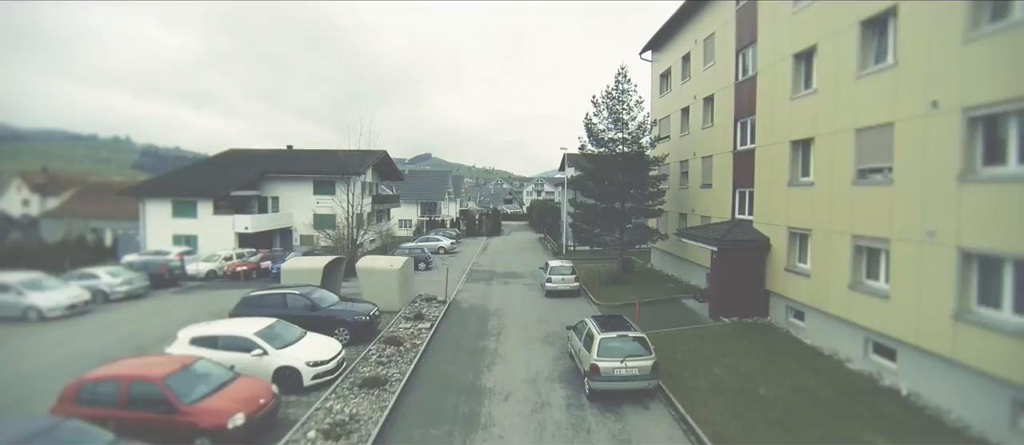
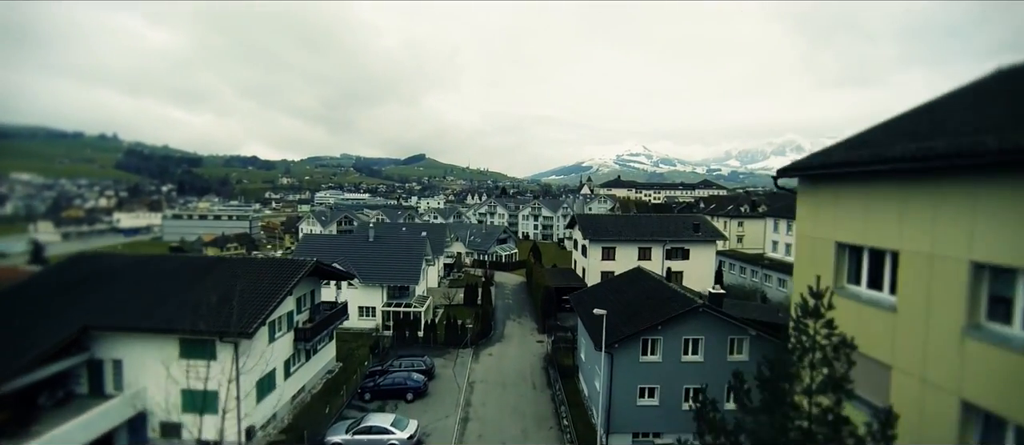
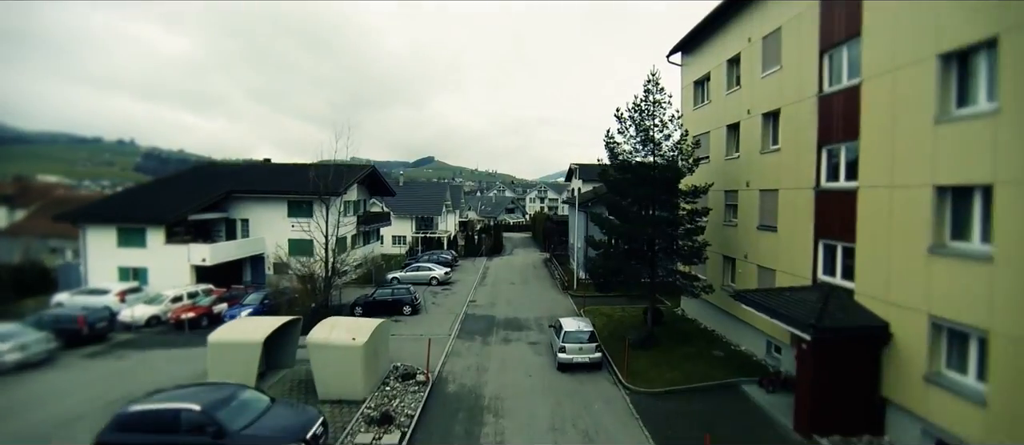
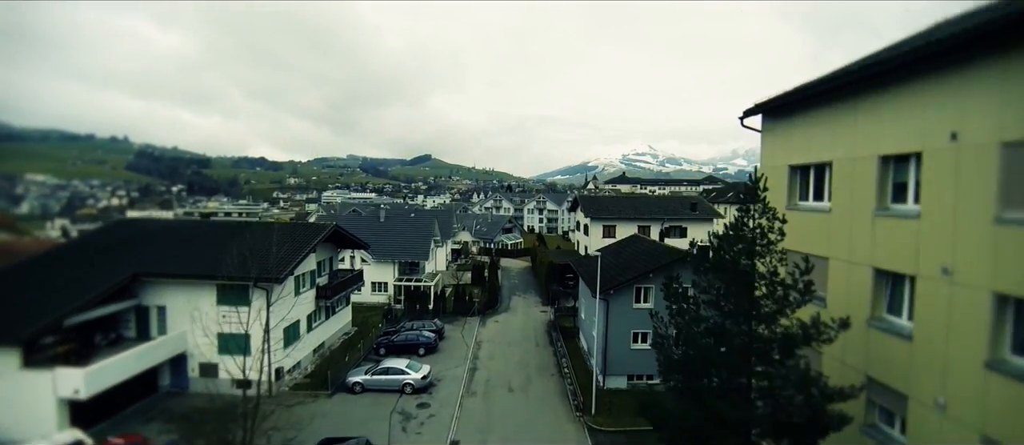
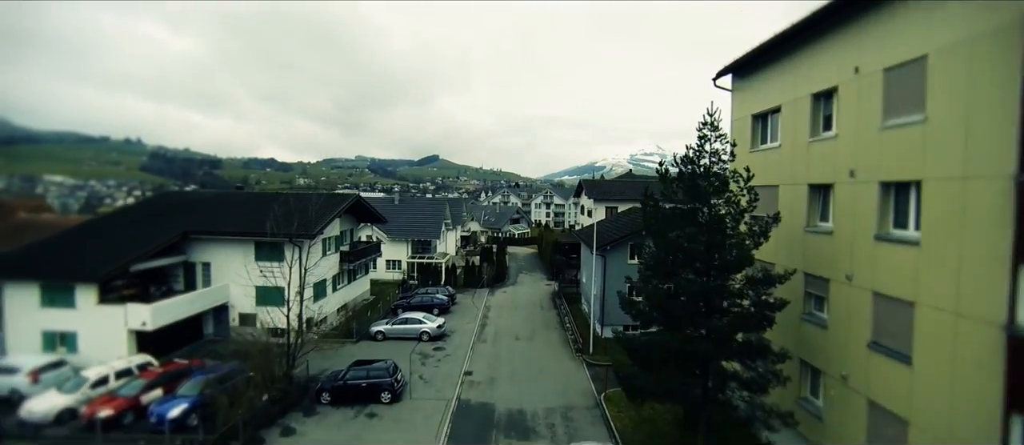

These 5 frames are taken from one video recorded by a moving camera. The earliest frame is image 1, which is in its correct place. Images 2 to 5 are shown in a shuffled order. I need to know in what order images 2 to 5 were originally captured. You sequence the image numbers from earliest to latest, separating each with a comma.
3, 5, 4, 2
